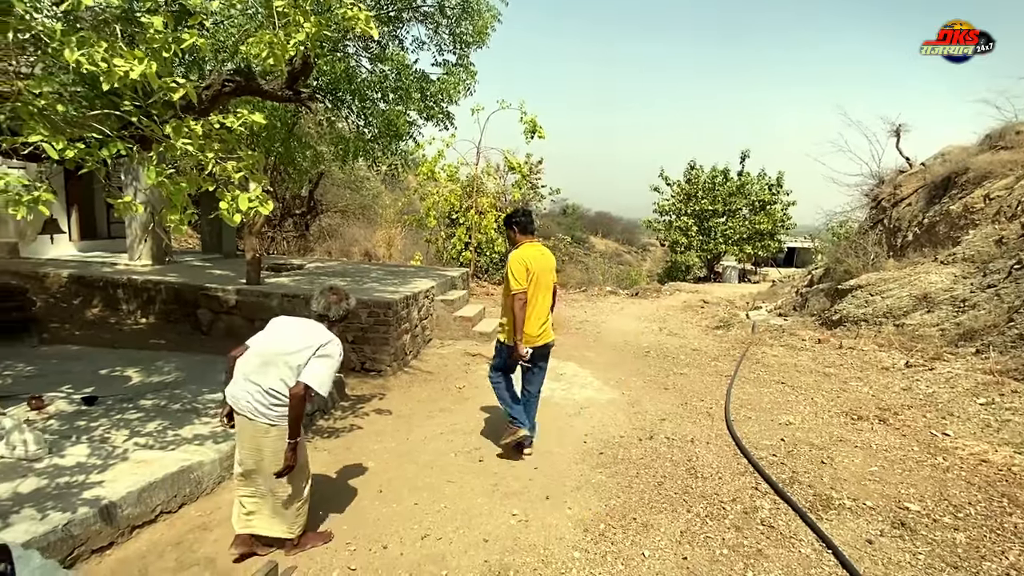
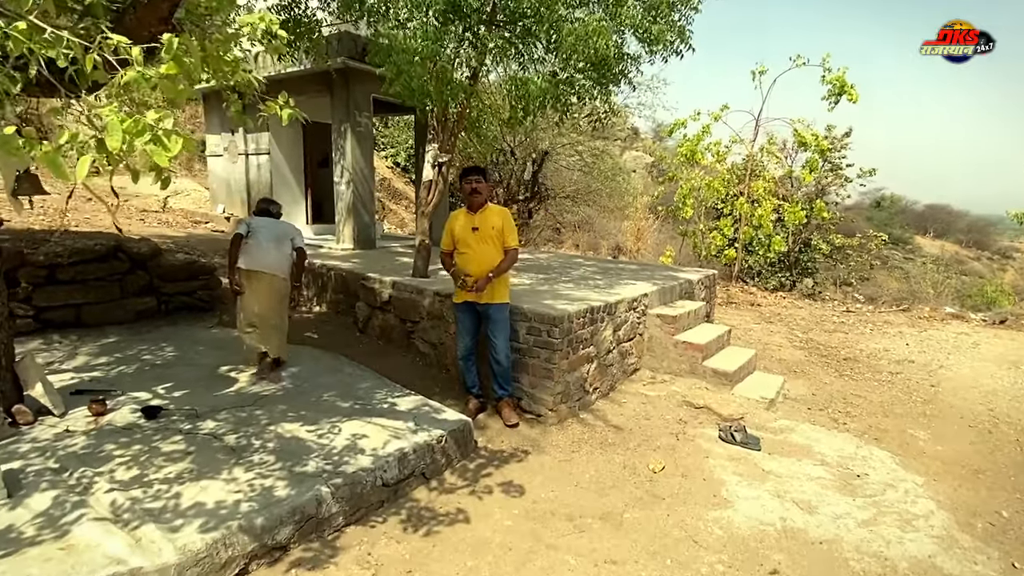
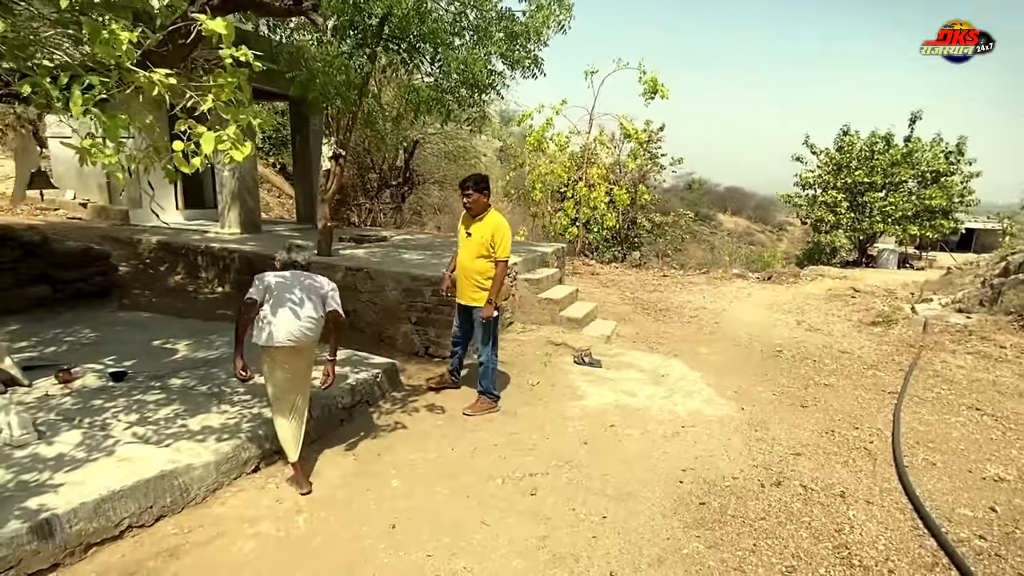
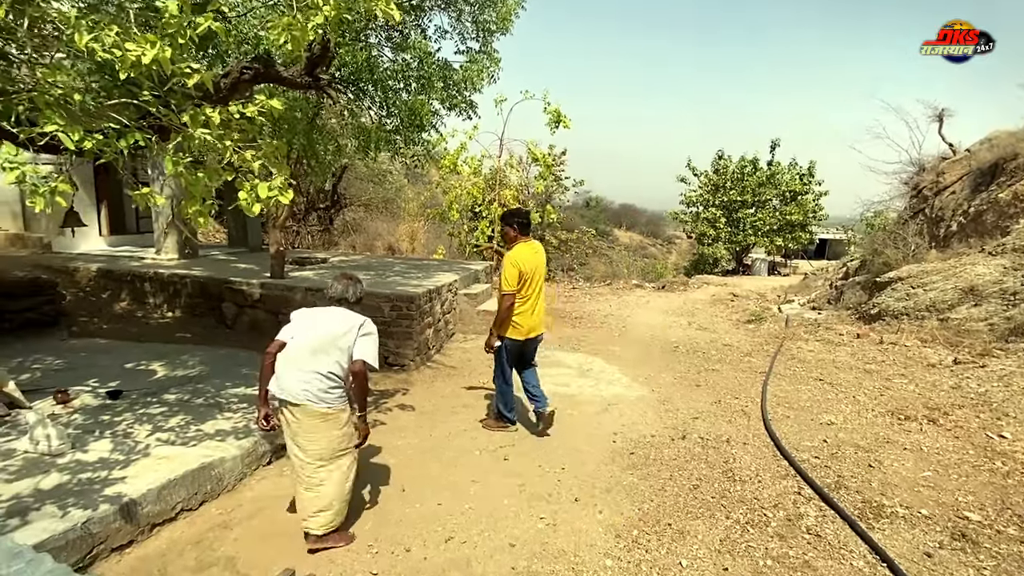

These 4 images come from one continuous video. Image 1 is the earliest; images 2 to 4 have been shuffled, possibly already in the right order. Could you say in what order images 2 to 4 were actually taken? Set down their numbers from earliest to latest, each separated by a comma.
4, 3, 2
